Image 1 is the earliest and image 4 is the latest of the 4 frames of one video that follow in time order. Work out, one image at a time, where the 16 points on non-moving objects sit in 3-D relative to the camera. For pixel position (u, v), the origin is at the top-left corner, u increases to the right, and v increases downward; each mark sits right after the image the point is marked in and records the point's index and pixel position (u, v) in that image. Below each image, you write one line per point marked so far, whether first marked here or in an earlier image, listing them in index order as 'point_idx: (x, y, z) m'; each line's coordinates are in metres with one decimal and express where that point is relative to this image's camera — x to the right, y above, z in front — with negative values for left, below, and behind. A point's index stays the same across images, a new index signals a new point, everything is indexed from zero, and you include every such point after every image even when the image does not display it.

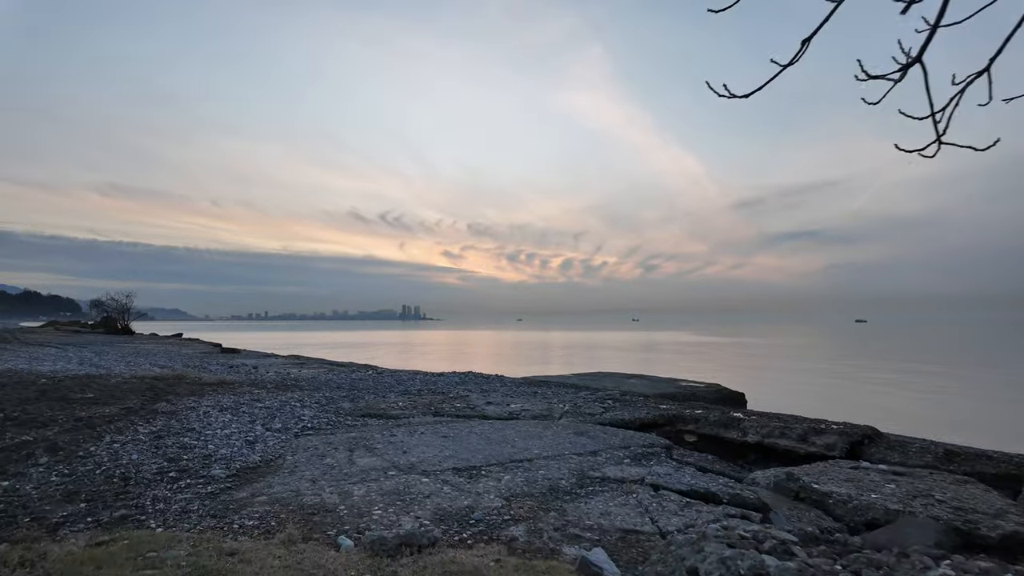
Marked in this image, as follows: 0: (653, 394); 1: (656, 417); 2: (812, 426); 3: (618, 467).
0: (+4.1, -3.1, +16.8) m
1: (+3.3, -3.0, +13.3) m
2: (+6.1, -2.8, +11.8) m
3: (+1.4, -2.4, +7.6) m
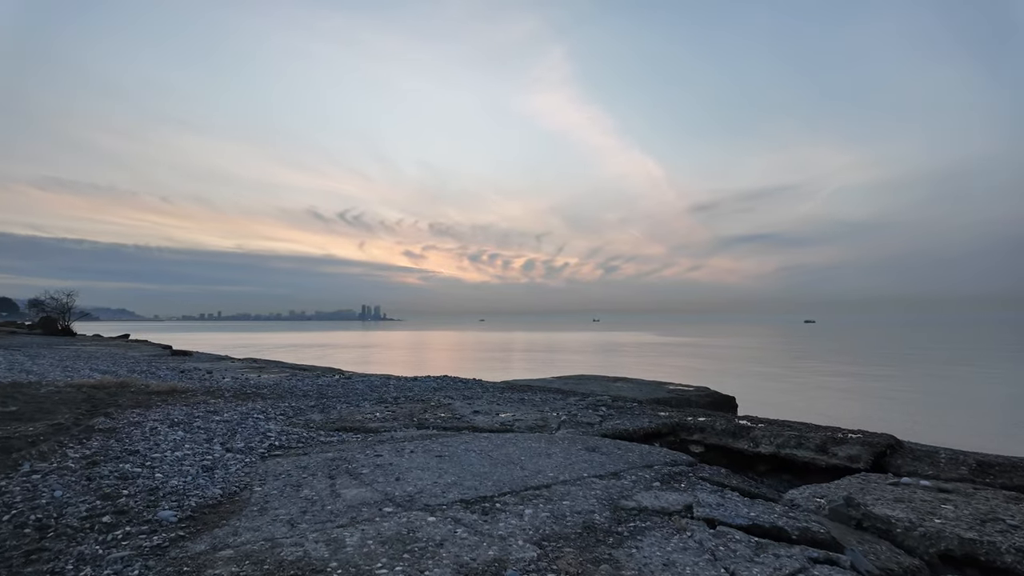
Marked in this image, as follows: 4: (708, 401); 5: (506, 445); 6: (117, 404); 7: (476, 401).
0: (+3.6, -3.1, +15.8) m
1: (+3.1, -2.9, +12.3) m
2: (+6.0, -2.8, +10.9) m
3: (+1.6, -2.3, +6.5) m
4: (+5.9, -3.4, +17.5) m
5: (-0.1, -2.4, +8.9) m
6: (-7.8, -2.3, +11.5) m
7: (-0.9, -2.8, +14.4) m
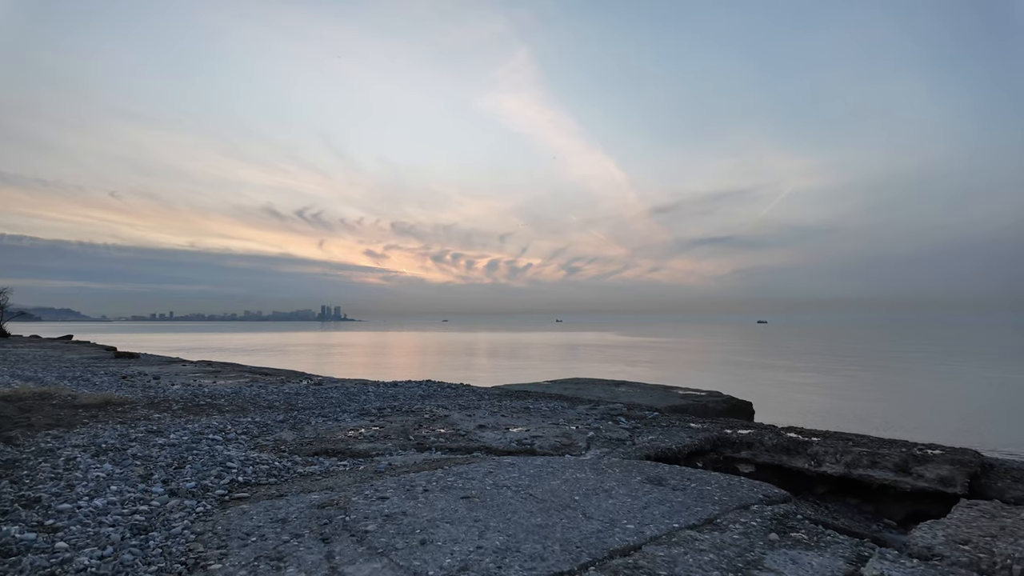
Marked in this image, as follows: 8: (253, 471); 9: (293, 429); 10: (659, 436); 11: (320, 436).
0: (+3.7, -2.9, +14.1) m
1: (+3.4, -2.8, +10.4) m
2: (+6.3, -2.6, +9.3) m
3: (+2.2, -2.2, +4.6) m
4: (+5.8, -3.2, +15.8) m
5: (+0.4, -2.2, +6.9) m
6: (-7.5, -2.1, +9.0) m
7: (-0.7, -2.6, +12.3) m
8: (-3.2, -2.2, +7.2) m
9: (-3.8, -2.4, +10.1) m
10: (+2.6, -2.7, +10.6) m
11: (-3.1, -2.4, +9.6) m
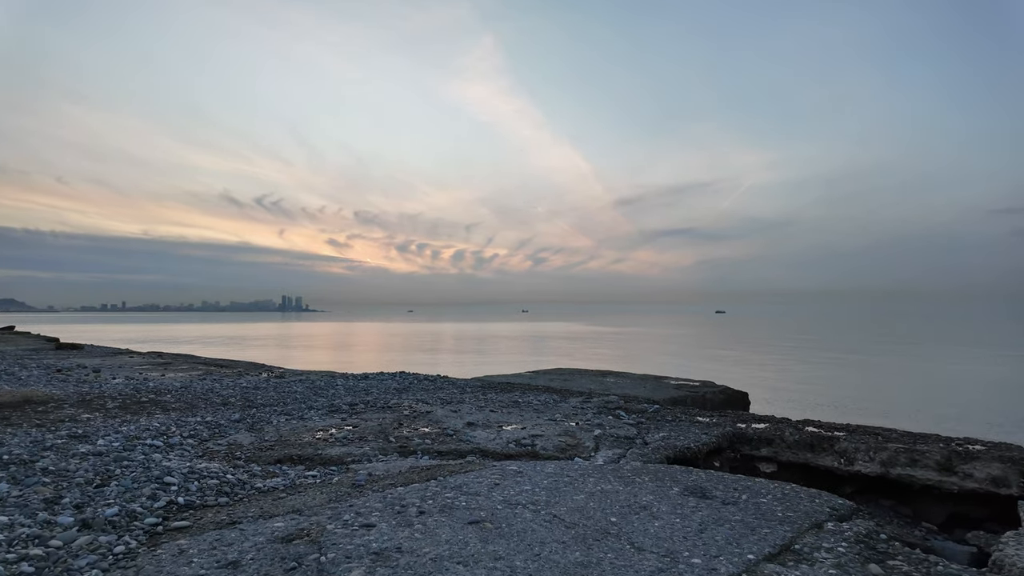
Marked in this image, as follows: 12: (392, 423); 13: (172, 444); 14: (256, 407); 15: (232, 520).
0: (+3.4, -2.5, +13.0) m
1: (+3.3, -2.4, +9.4) m
2: (+6.3, -2.3, +8.4) m
3: (+2.5, -1.9, +3.5) m
4: (+5.4, -2.8, +14.9) m
5: (+0.5, -2.0, +5.6) m
6: (-7.5, -1.8, +7.3) m
7: (-1.0, -2.3, +11.0) m
8: (-3.1, -1.9, +5.7) m
9: (-3.9, -2.1, +8.6) m
10: (+2.5, -2.3, +9.4) m
11: (-3.2, -2.1, +8.1) m
12: (-1.9, -2.2, +9.3) m
13: (-4.4, -2.0, +7.5) m
14: (-4.7, -2.2, +10.7) m
15: (-2.3, -1.9, +4.9) m
